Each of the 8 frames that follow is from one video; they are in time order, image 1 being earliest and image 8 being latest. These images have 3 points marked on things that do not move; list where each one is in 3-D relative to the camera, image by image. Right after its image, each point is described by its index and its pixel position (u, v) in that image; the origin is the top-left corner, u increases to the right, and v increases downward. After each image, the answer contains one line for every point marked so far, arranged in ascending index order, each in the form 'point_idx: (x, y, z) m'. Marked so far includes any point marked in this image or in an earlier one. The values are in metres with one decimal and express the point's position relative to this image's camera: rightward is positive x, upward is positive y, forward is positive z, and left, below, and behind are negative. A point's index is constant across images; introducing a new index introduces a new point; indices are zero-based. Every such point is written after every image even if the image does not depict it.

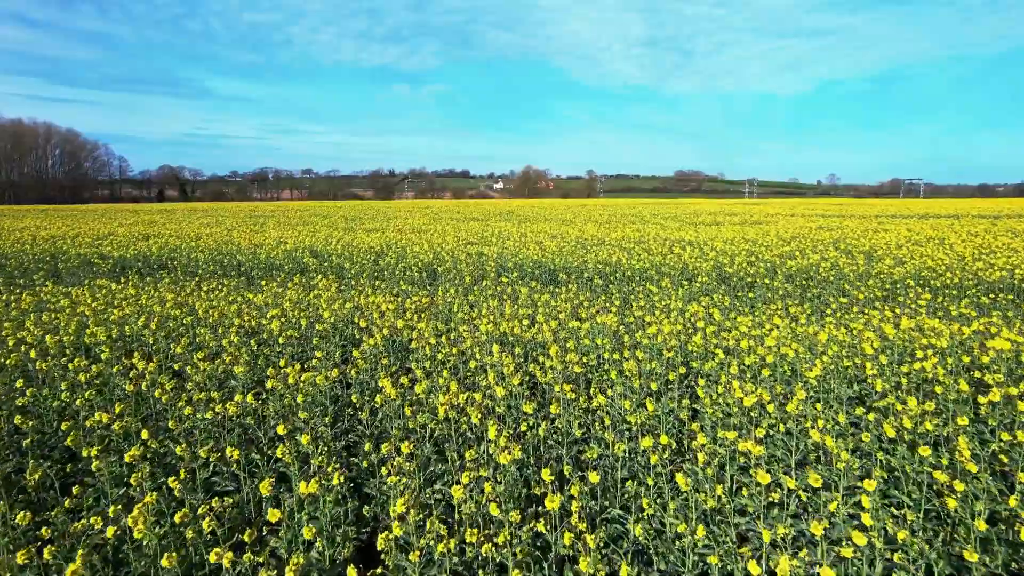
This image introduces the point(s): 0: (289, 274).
0: (-4.0, +0.3, +12.7) m
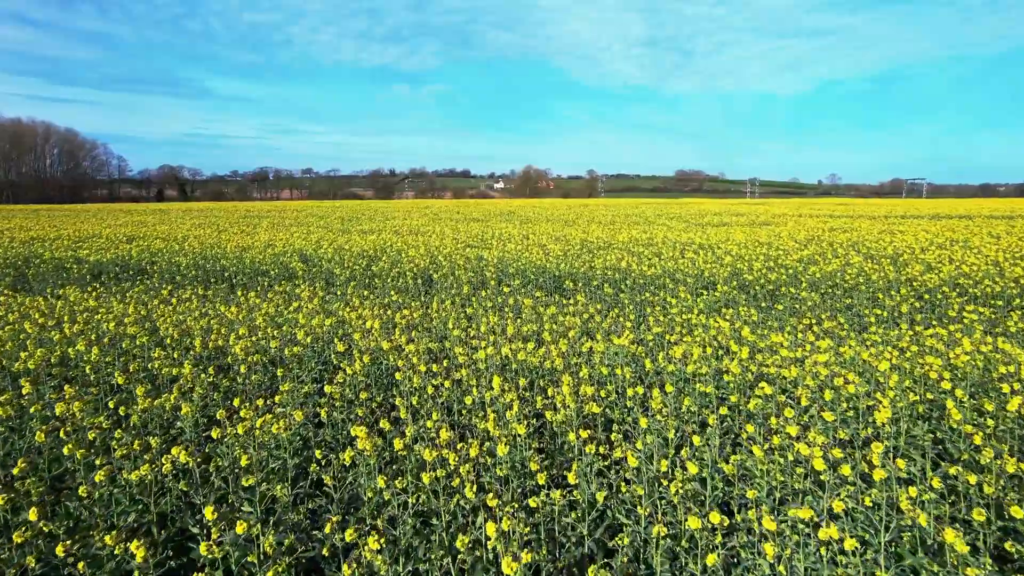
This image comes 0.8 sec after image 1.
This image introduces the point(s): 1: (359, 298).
0: (-4.0, +0.2, +11.9) m
1: (-2.1, -0.2, +9.7) m
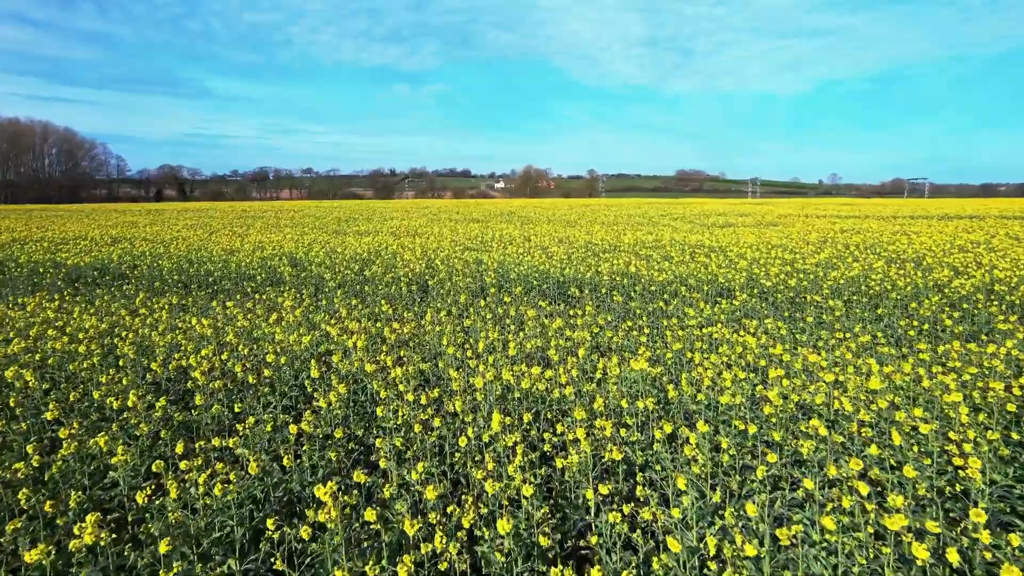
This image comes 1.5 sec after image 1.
0: (-4.0, +0.1, +11.1) m
1: (-2.1, -0.3, +8.9) m
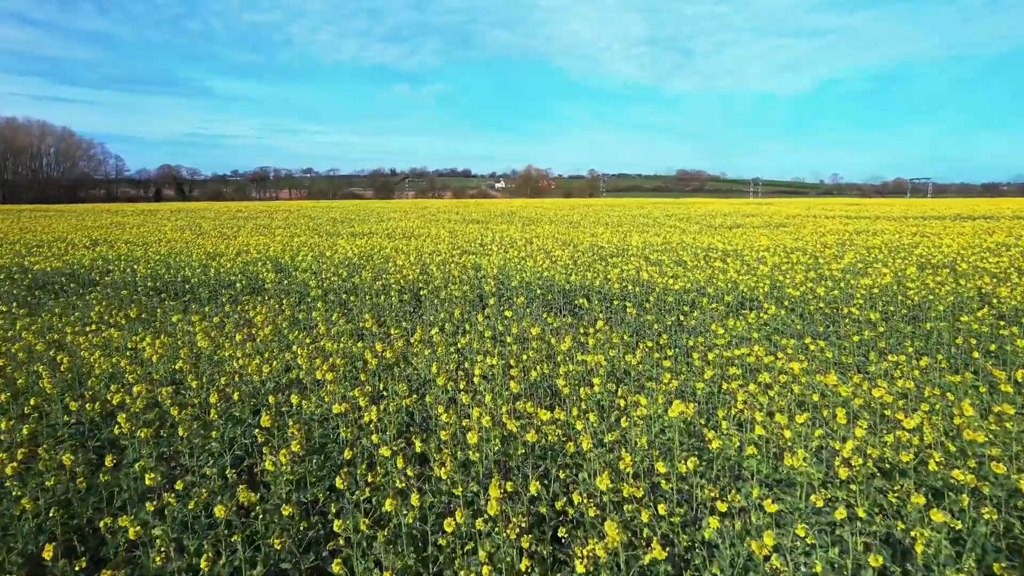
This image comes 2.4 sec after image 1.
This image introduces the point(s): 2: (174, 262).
0: (-4.0, -0.1, +10.2) m
1: (-2.1, -0.5, +8.0) m
2: (-6.8, +0.5, +14.1) m
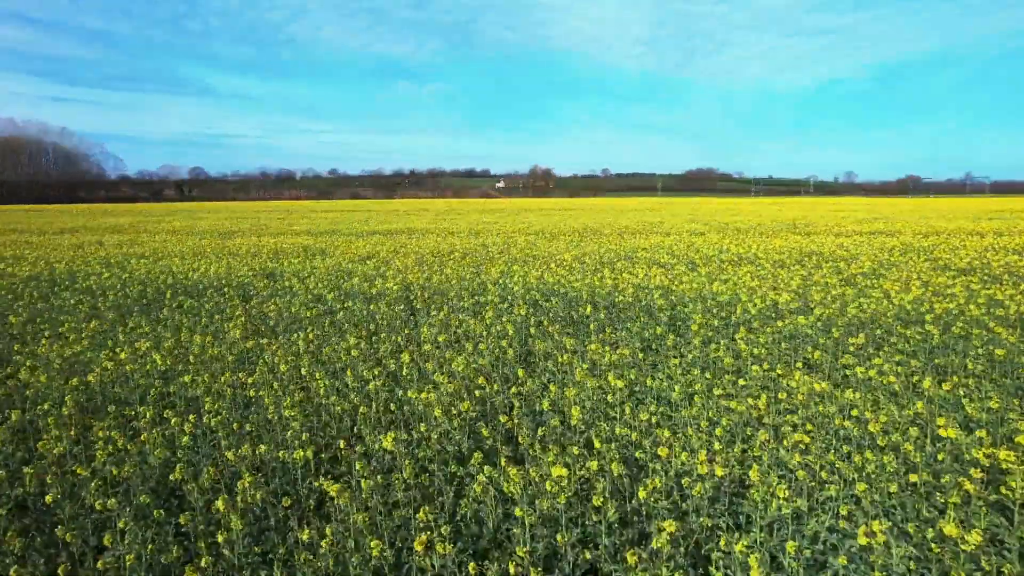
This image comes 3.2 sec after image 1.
0: (-3.9, -0.2, +9.7) m
1: (-2.1, -0.5, +7.5) m
2: (-6.8, +0.5, +13.6) m
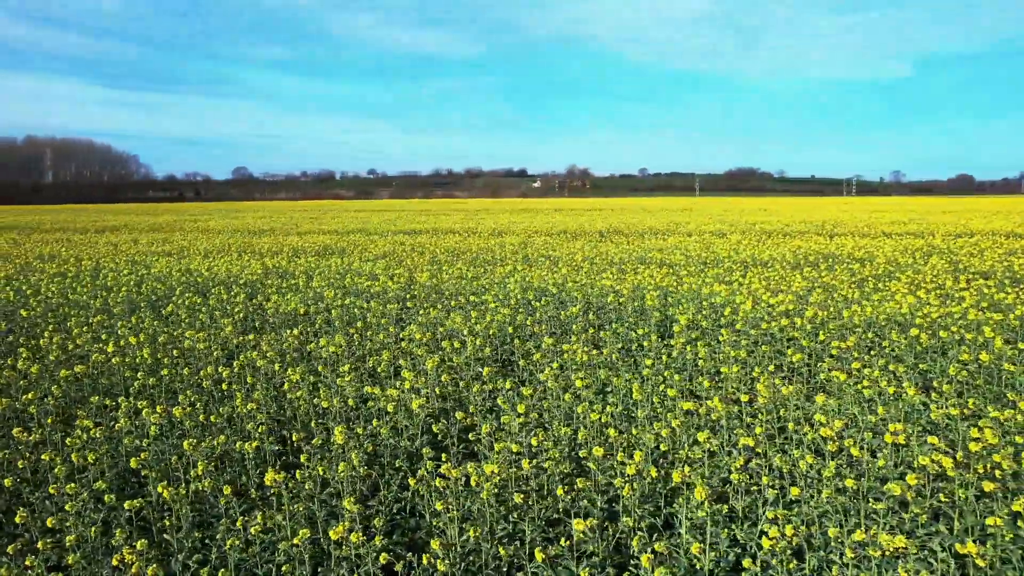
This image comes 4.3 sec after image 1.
0: (-4.0, -0.1, +10.0) m
1: (-2.3, -0.5, +7.7) m
2: (-6.6, +0.5, +14.1) m
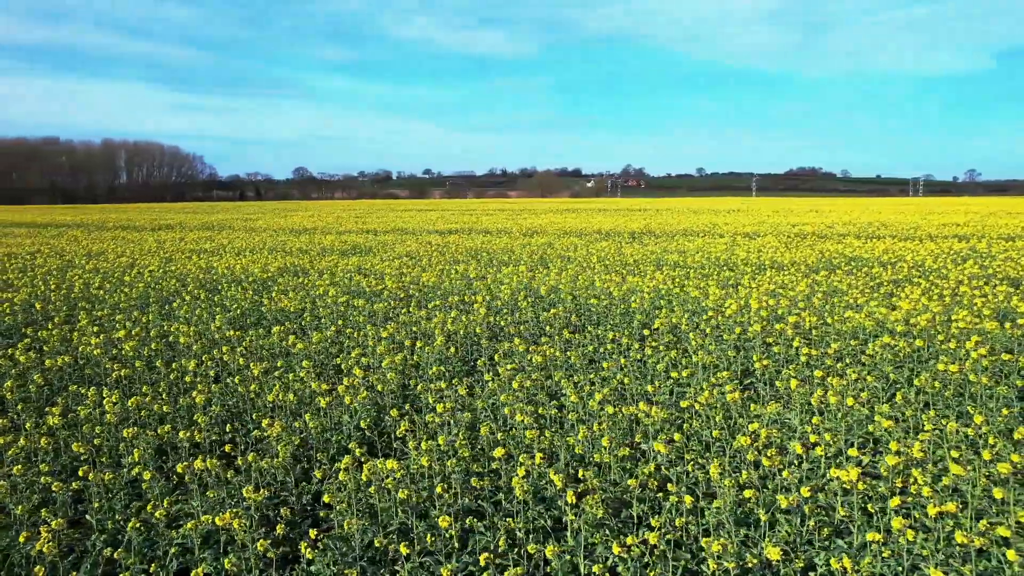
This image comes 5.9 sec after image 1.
0: (-4.1, -0.1, +10.4) m
1: (-2.6, -0.5, +8.0) m
2: (-6.3, +0.6, +14.8) m
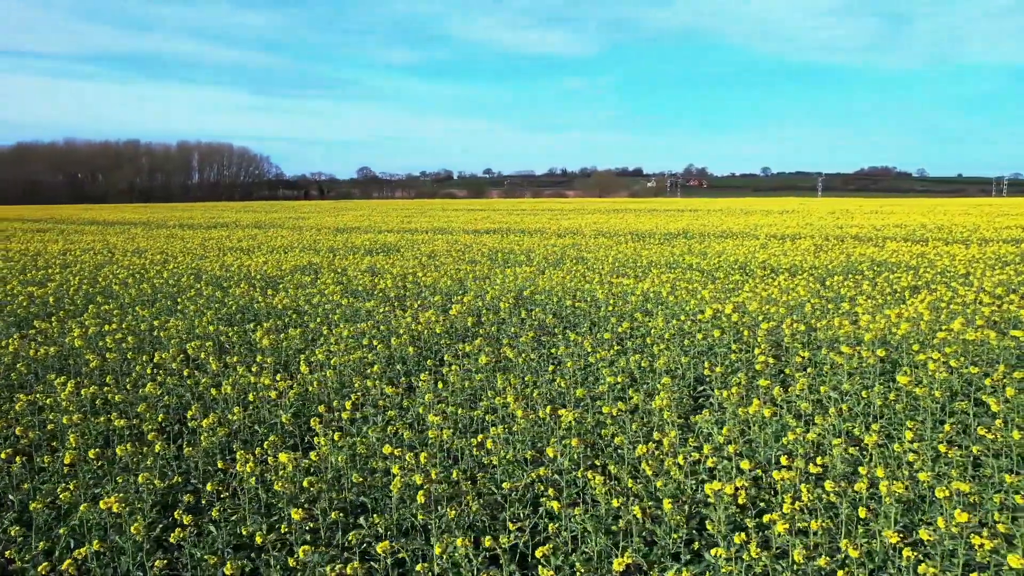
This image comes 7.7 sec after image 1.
0: (-4.2, 0.0, +10.9) m
1: (-2.9, -0.5, +8.3) m
2: (-5.9, +0.7, +15.4) m
